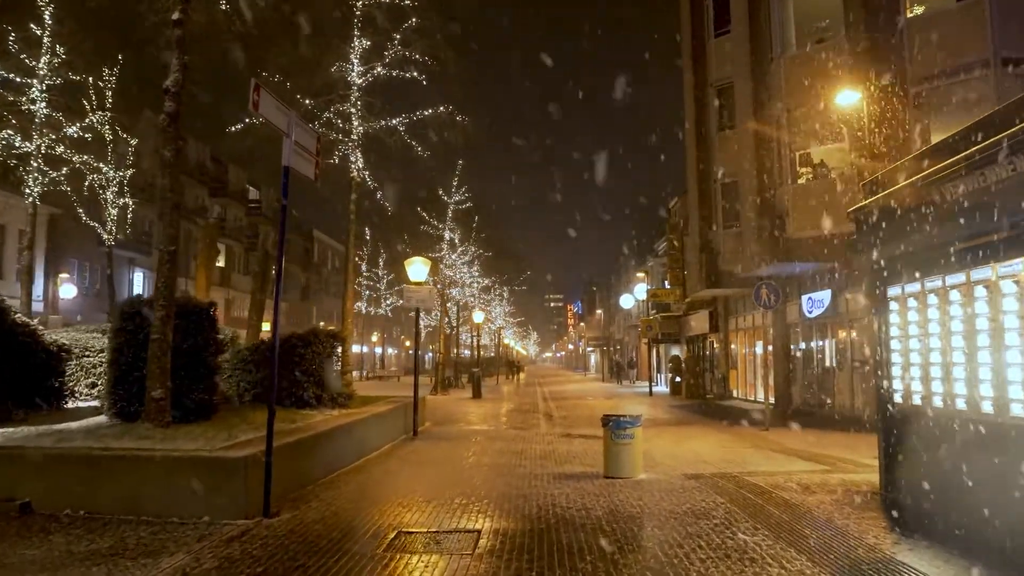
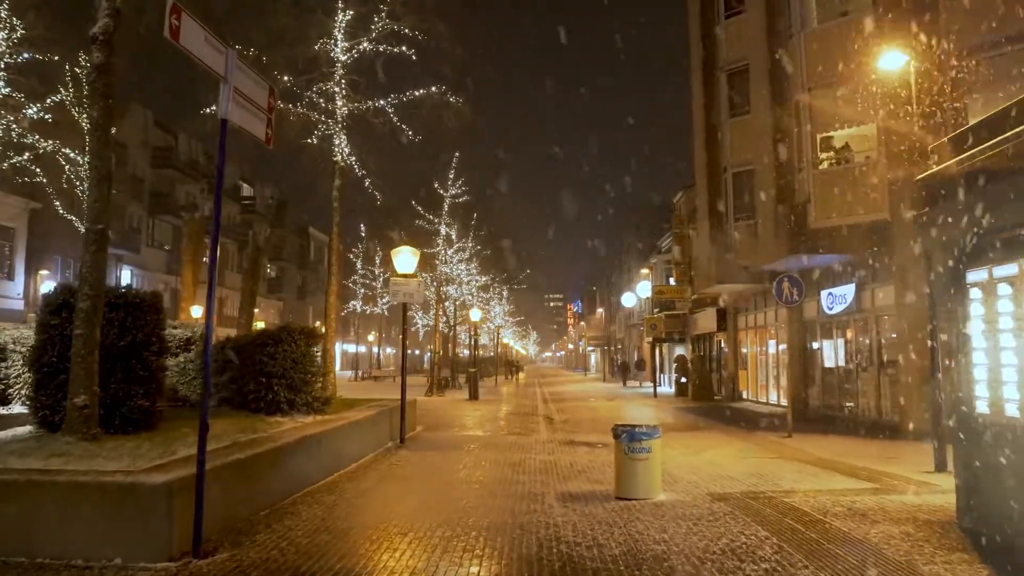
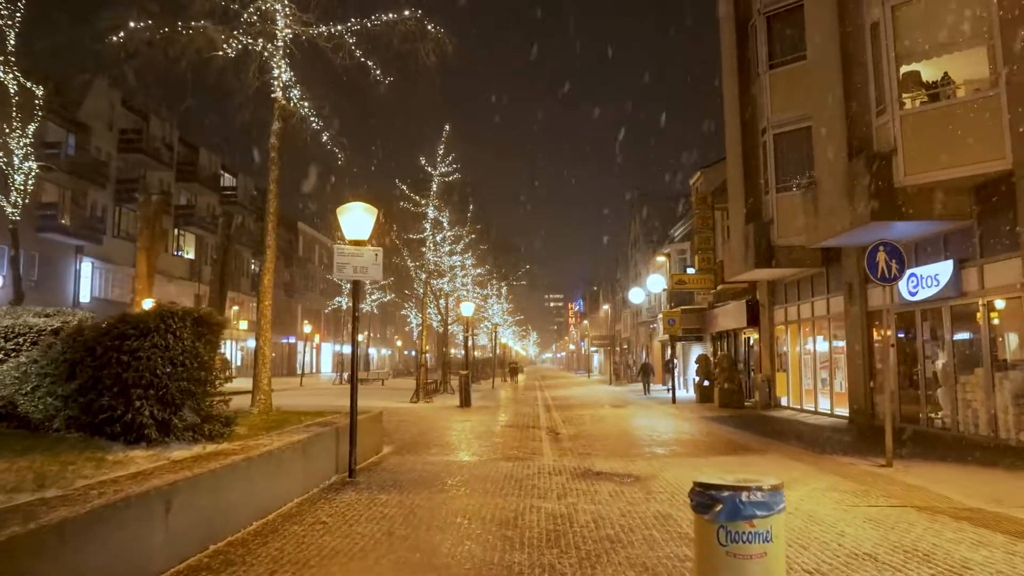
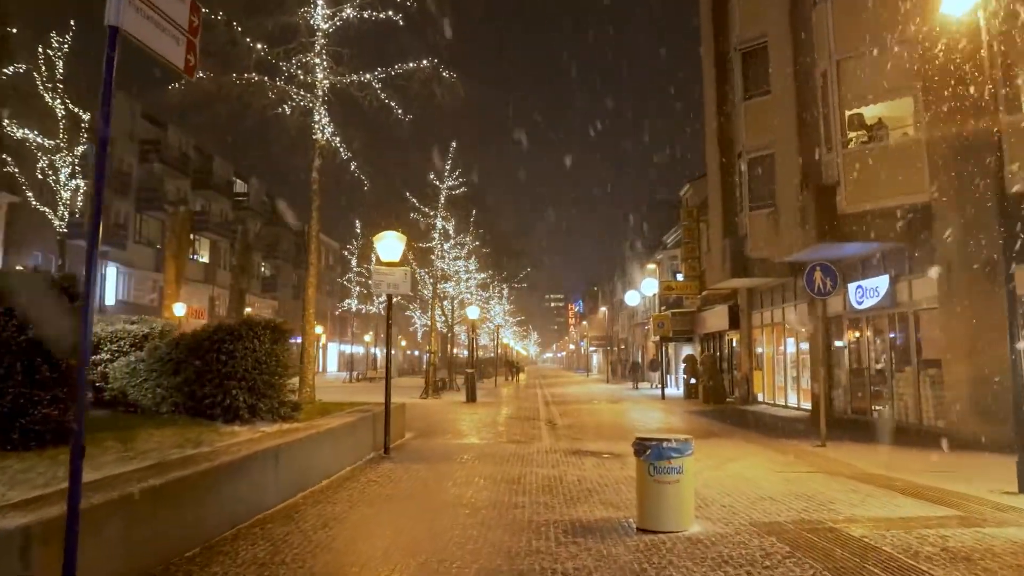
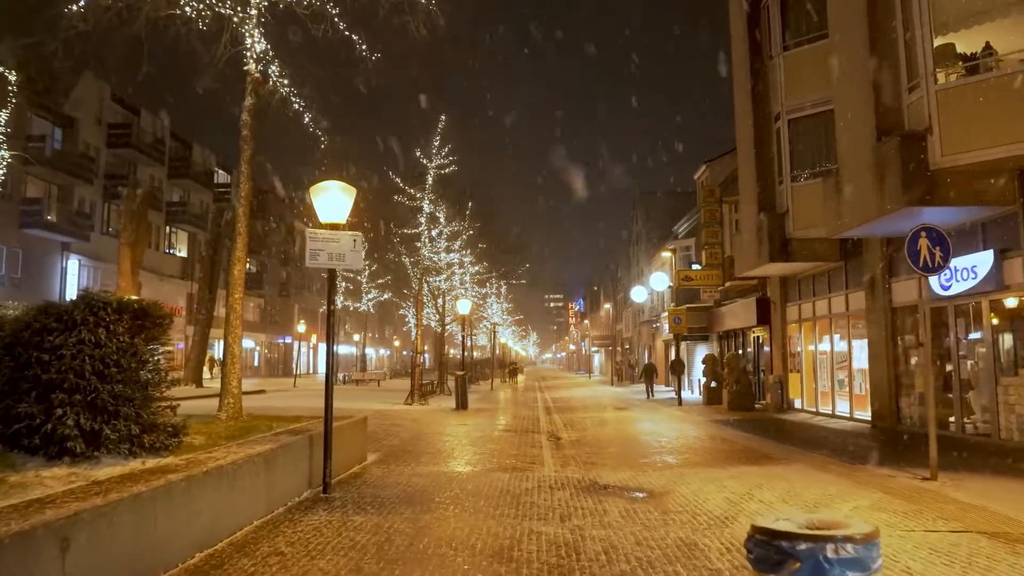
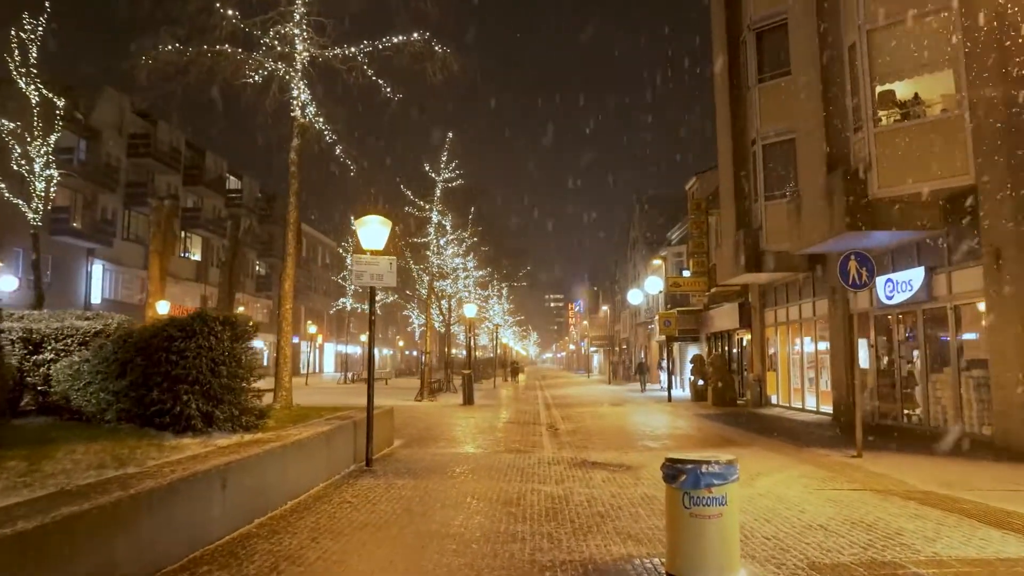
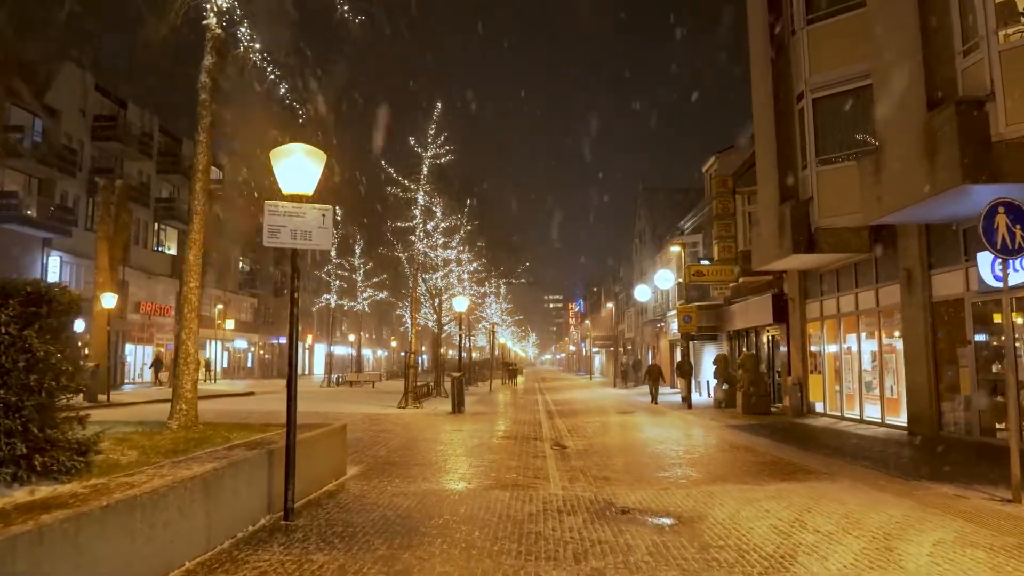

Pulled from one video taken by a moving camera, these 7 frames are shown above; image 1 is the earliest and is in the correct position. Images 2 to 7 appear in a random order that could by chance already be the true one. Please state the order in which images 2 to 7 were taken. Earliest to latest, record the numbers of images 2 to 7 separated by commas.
2, 4, 6, 3, 5, 7
